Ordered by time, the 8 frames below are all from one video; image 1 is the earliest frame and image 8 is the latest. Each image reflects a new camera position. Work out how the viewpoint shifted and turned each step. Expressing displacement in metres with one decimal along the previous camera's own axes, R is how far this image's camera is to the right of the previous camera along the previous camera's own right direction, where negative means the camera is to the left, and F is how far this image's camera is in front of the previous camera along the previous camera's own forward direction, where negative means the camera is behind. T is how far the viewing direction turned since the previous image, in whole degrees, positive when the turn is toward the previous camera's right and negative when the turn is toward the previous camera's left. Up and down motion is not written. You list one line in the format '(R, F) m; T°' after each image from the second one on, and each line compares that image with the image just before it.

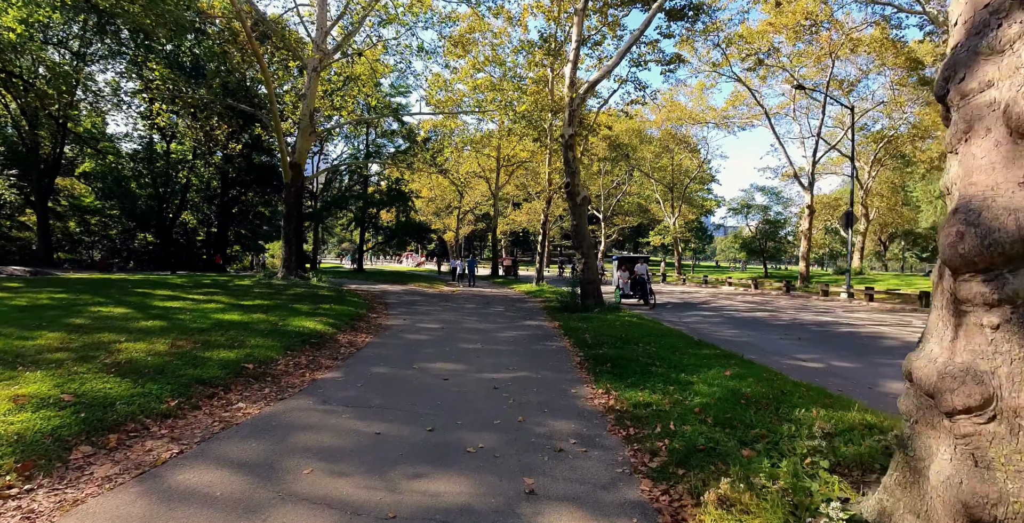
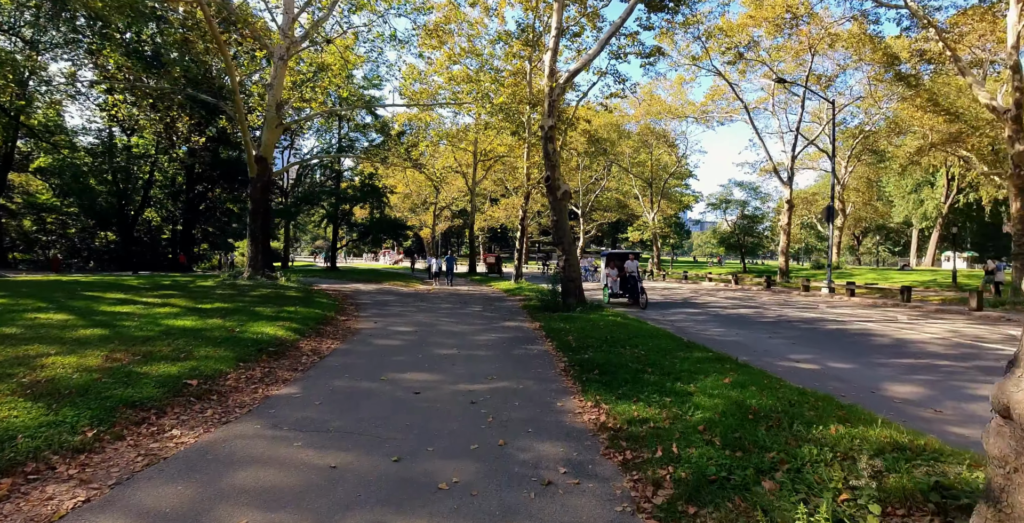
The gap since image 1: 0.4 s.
(0.0, +0.6) m; +2°
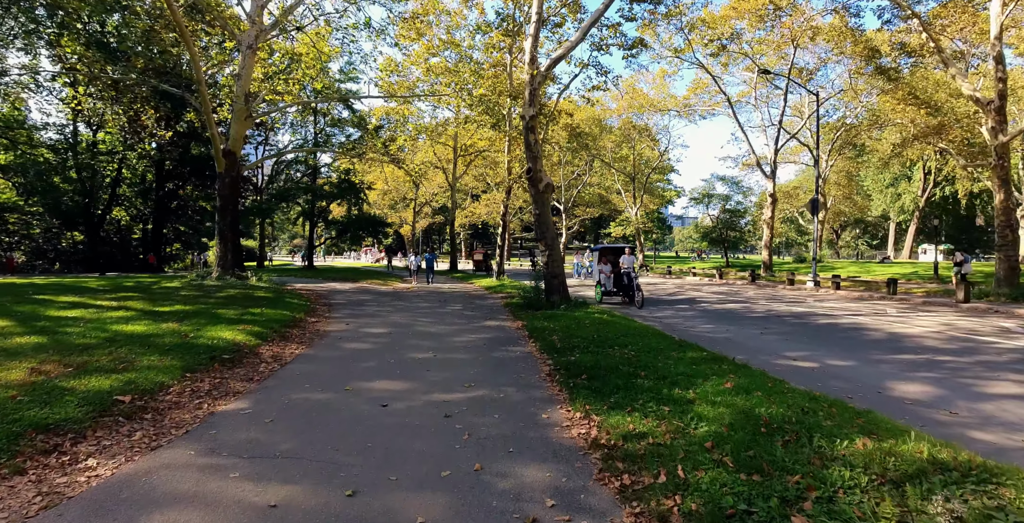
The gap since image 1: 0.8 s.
(0.0, +0.6) m; +2°
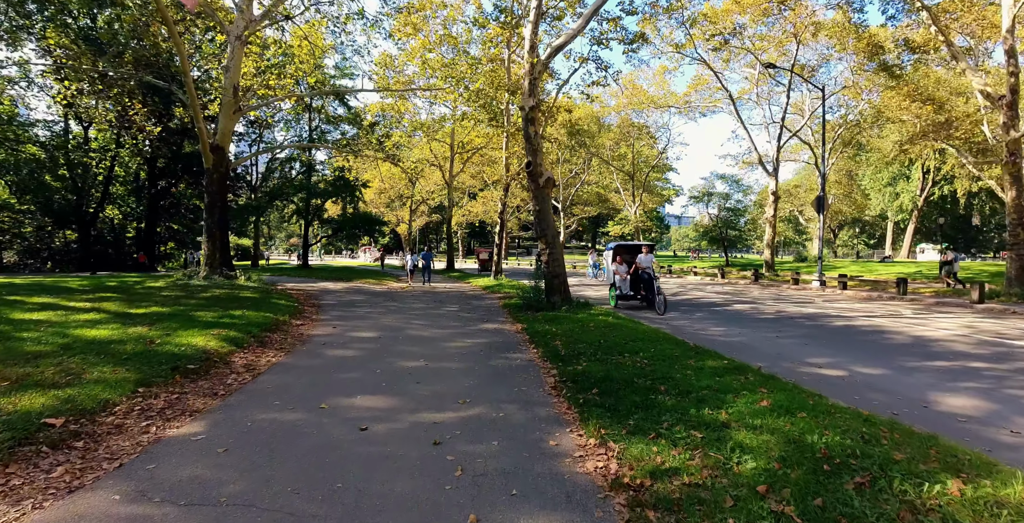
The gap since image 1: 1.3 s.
(0.0, +0.7) m; 0°
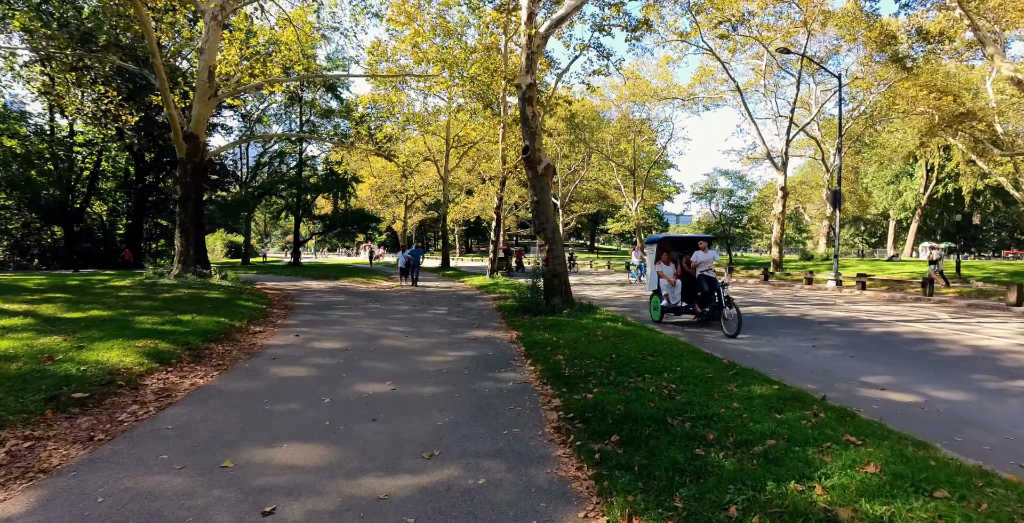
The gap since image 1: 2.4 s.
(+0.1, +1.5) m; 0°
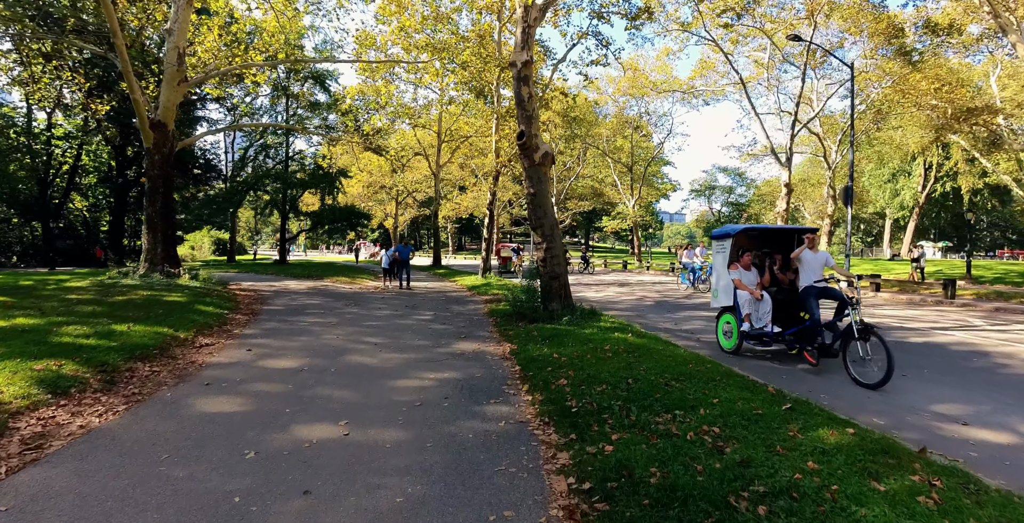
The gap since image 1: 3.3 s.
(0.0, +1.3) m; +1°
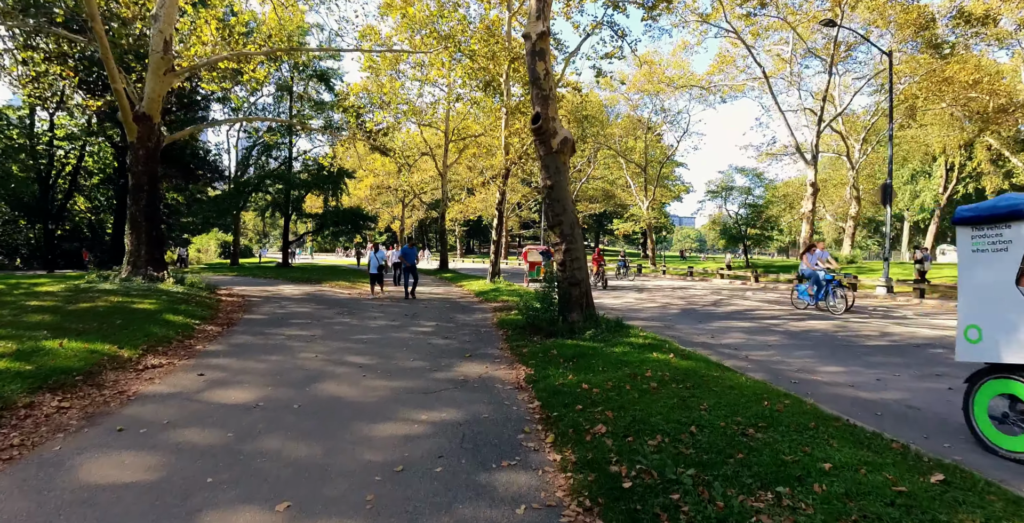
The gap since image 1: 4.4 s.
(-0.1, +1.4) m; -1°
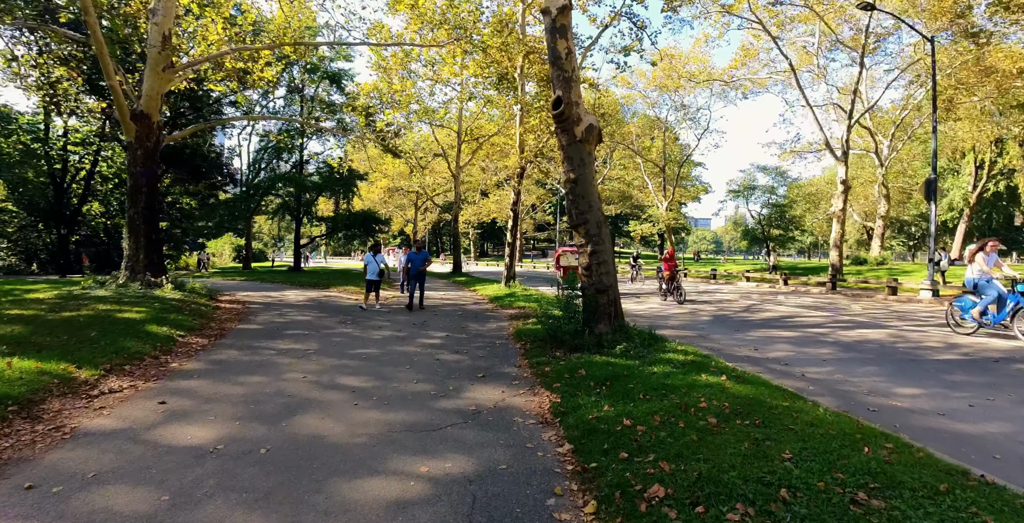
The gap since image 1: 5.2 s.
(-0.1, +1.0) m; -1°
